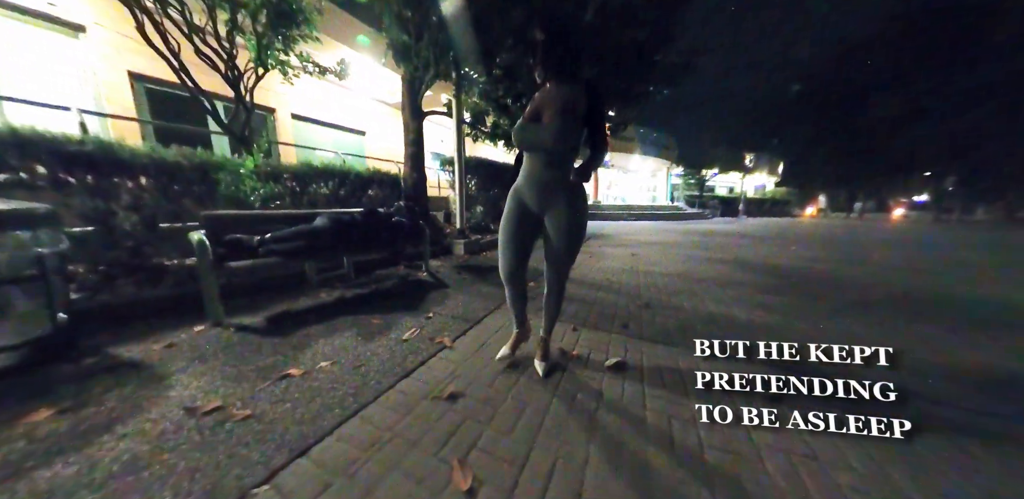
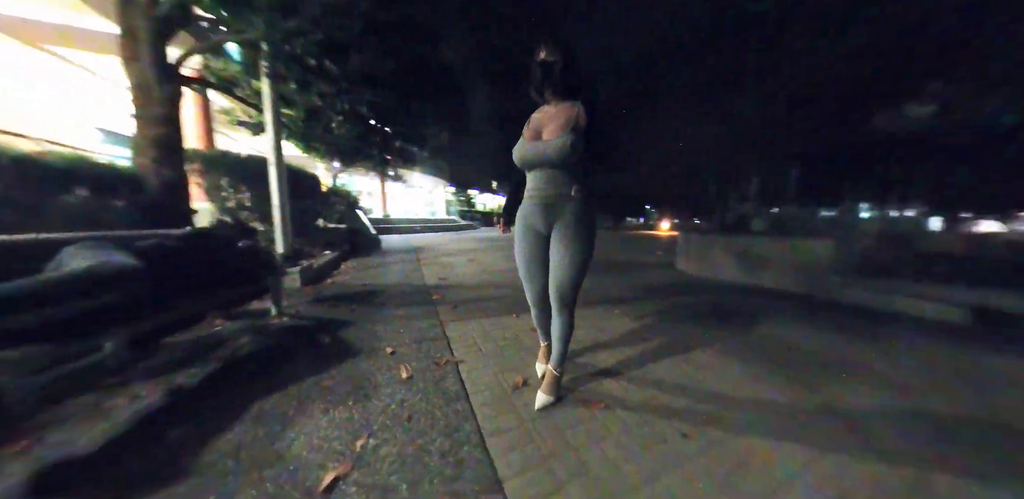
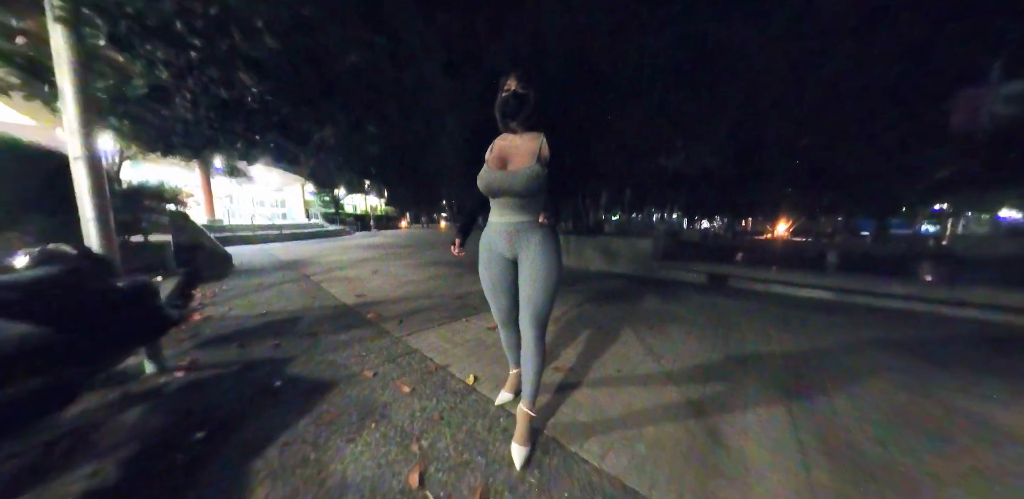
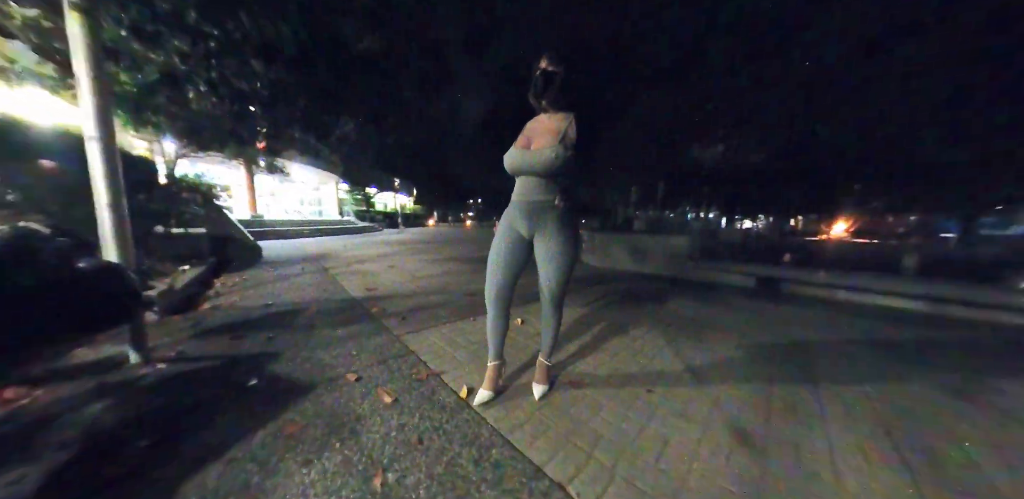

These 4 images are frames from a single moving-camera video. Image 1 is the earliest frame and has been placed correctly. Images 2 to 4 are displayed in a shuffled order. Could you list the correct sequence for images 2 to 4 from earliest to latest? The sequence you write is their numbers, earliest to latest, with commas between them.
2, 4, 3
